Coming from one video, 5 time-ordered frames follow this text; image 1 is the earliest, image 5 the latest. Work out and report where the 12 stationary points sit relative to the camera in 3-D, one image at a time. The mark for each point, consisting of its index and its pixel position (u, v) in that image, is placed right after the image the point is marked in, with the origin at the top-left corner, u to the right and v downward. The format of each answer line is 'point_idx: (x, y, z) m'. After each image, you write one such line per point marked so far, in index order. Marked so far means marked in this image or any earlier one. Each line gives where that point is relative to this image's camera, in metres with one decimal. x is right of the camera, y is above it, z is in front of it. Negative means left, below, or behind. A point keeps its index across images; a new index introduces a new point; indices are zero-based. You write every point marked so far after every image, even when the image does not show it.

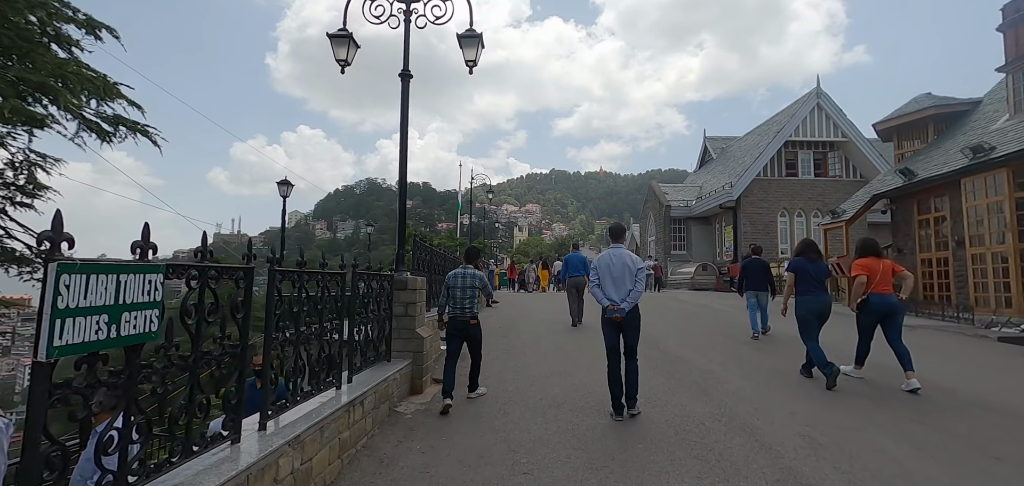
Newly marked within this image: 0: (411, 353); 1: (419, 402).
0: (-1.4, -1.5, +6.1) m
1: (-1.2, -2.1, +5.8) m
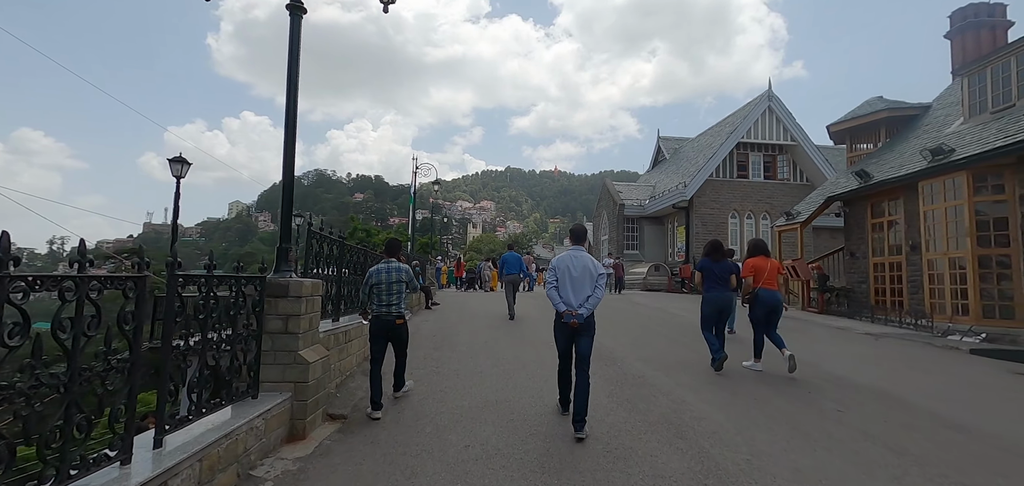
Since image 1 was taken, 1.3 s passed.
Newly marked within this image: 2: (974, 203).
0: (-2.2, -1.4, +4.5) m
1: (-2.0, -2.0, +4.2) m
2: (+10.8, +0.9, +10.3) m
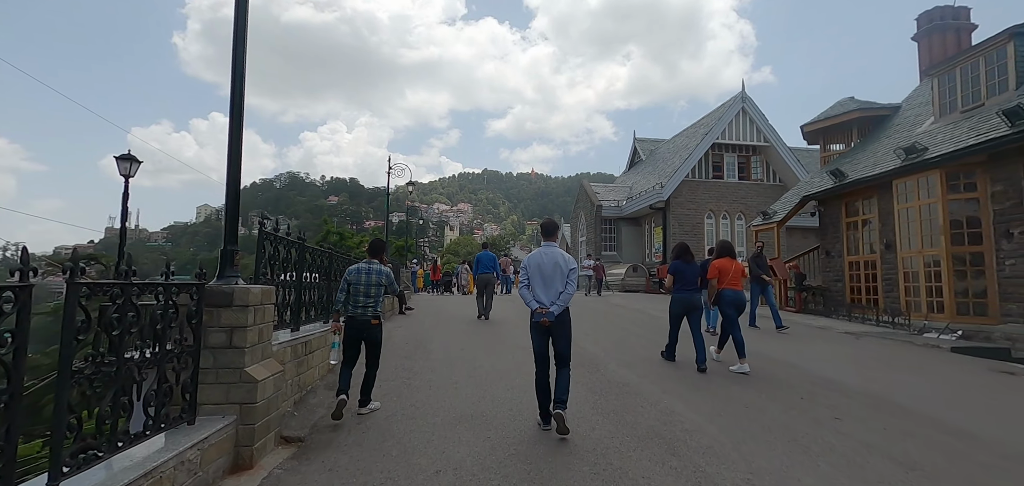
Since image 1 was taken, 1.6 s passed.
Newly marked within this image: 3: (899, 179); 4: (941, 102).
0: (-2.4, -1.4, +3.9) m
1: (-2.2, -2.0, +3.6) m
2: (+10.2, +1.0, +10.4) m
3: (+10.2, +1.7, +11.7) m
4: (+11.7, +3.9, +12.1) m
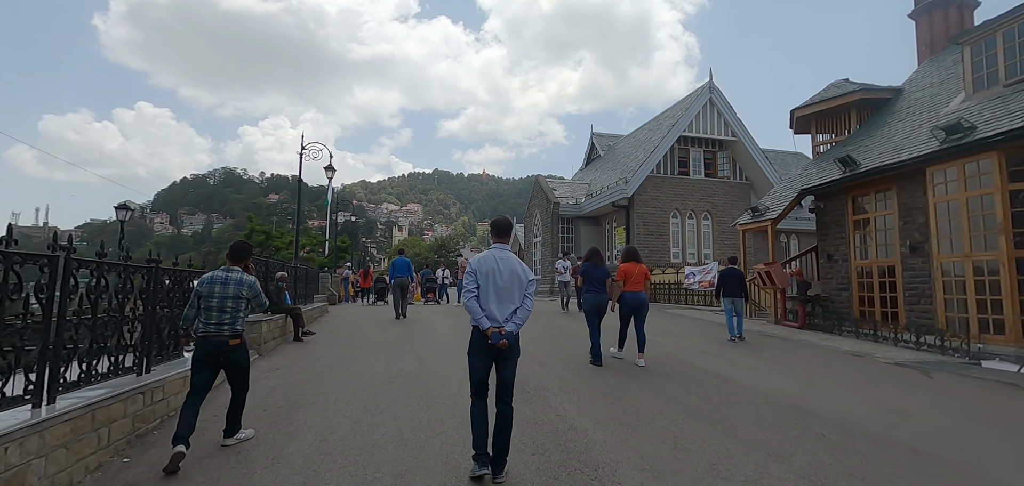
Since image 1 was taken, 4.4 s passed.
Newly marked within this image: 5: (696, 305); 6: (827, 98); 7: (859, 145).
0: (-2.7, -1.4, +0.4) m
1: (-2.5, -2.0, +0.1) m
2: (+9.2, +1.0, +8.2) m
3: (+9.0, +1.6, +9.5) m
4: (+10.5, +3.8, +10.1) m
5: (+7.8, -2.6, +18.8) m
6: (+10.0, +4.6, +14.1) m
7: (+9.5, +2.7, +12.2) m
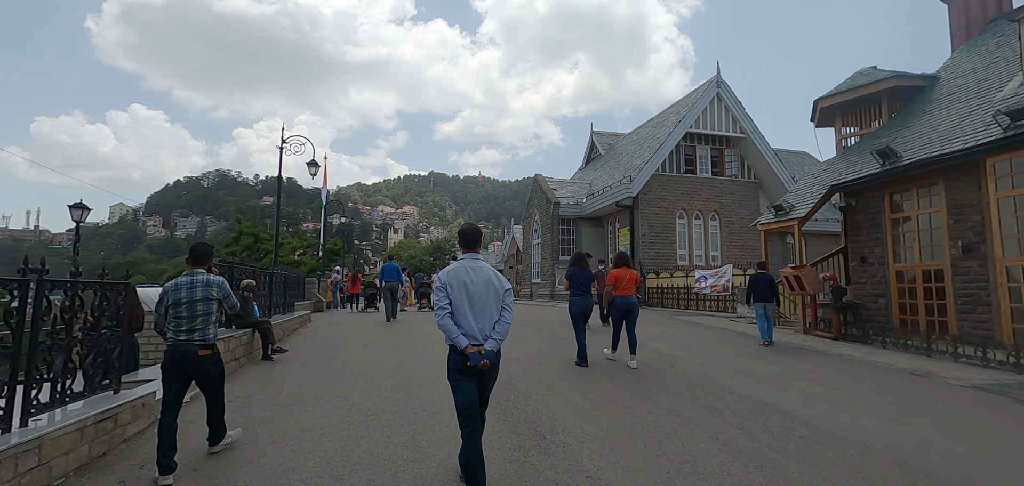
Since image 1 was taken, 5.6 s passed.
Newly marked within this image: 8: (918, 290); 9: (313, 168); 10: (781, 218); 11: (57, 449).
0: (-2.6, -1.4, -0.9) m
1: (-2.3, -2.0, -1.2) m
2: (+9.3, +0.9, +7.0) m
3: (+9.1, +1.6, +8.3) m
4: (+10.6, +3.8, +9.0) m
5: (+7.8, -2.7, +17.6) m
6: (+10.0, +4.6, +13.0) m
7: (+9.6, +2.7, +11.0) m
8: (+9.2, -1.0, +10.0) m
9: (-6.8, +2.6, +15.1) m
10: (+7.8, +0.7, +13.0) m
11: (-3.4, -1.5, +3.4) m
